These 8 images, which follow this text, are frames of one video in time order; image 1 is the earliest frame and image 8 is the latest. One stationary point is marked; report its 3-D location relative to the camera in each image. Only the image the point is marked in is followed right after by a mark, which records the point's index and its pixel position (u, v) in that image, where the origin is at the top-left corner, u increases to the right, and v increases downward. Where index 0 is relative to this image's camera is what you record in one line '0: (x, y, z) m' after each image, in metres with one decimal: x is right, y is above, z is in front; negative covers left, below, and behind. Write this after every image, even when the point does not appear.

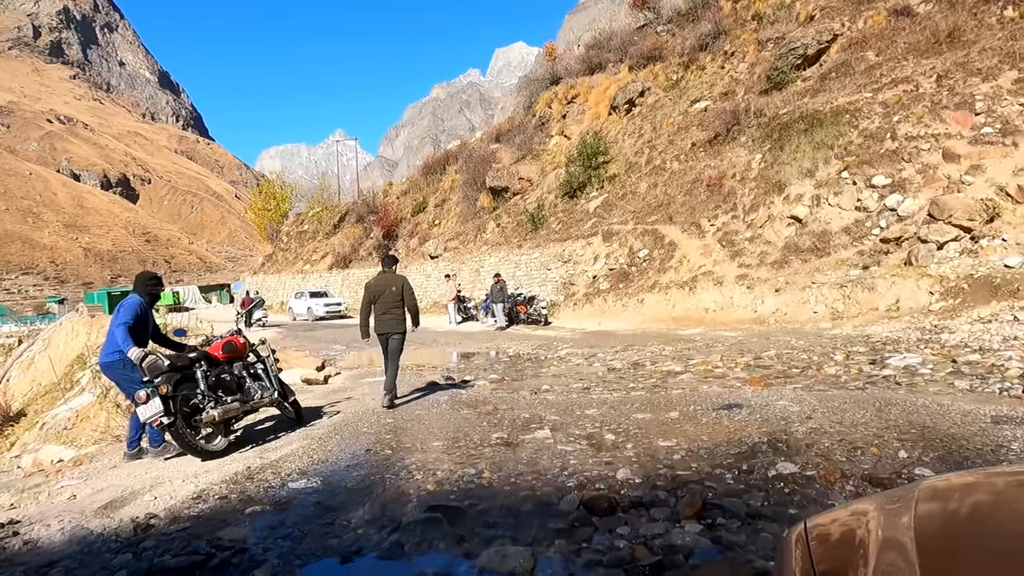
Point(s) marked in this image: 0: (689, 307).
0: (+4.3, -0.5, +16.2) m
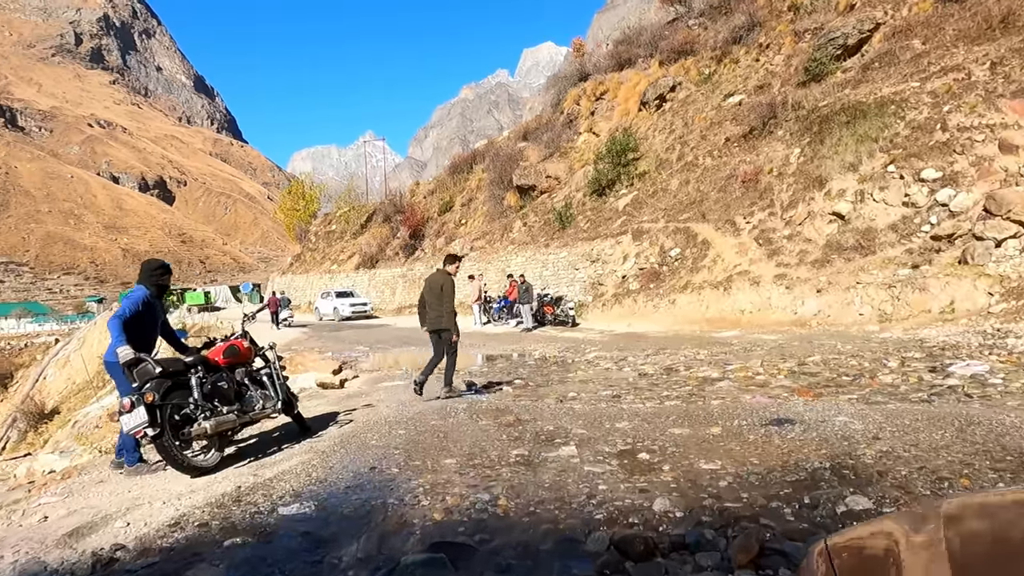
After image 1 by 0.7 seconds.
0: (+4.9, -0.5, +15.5) m
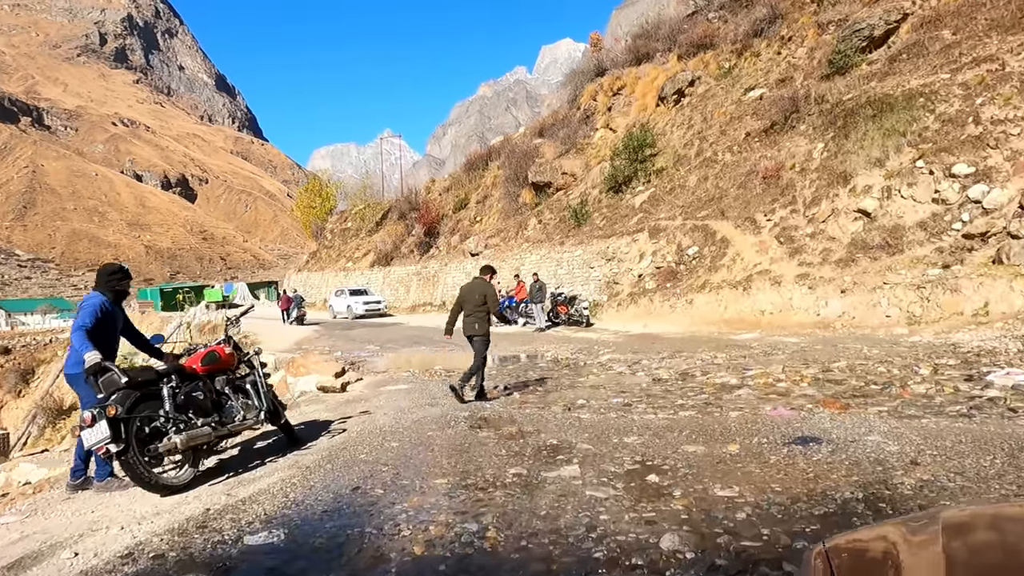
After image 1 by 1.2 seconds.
0: (+5.2, -0.5, +15.0) m
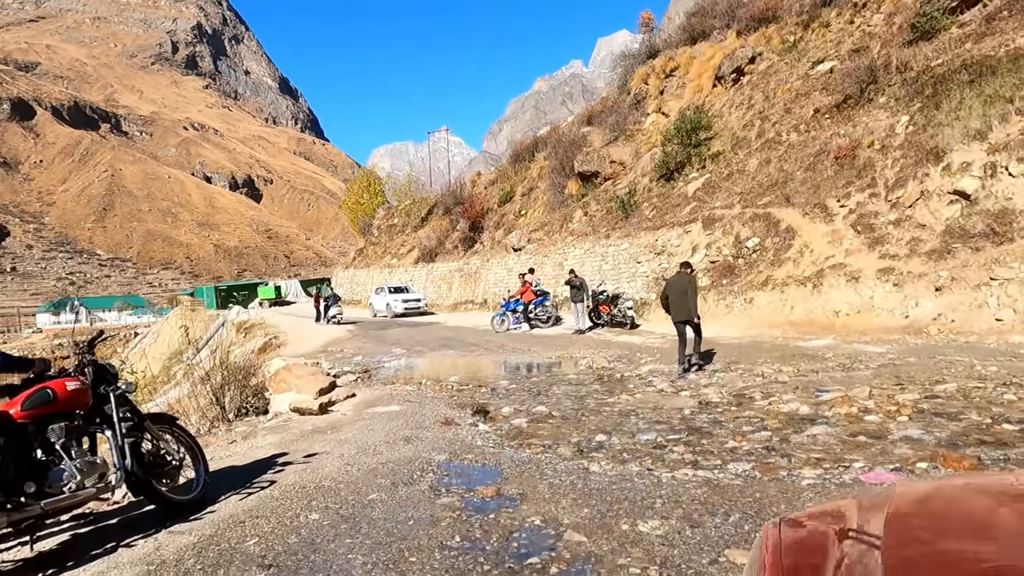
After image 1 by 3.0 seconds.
0: (+5.8, -0.4, +12.8) m
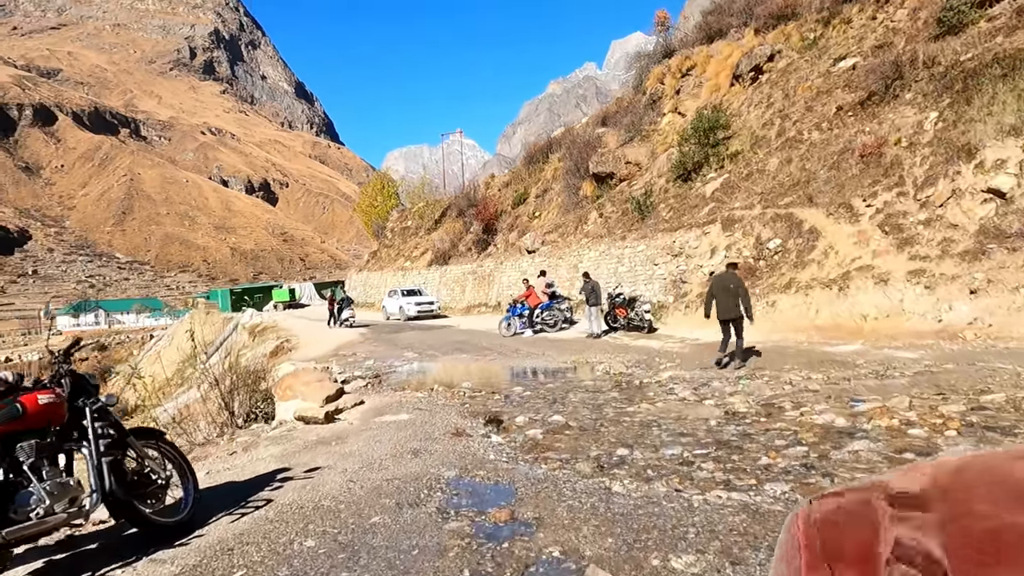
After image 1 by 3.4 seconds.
0: (+6.1, -0.5, +12.4) m
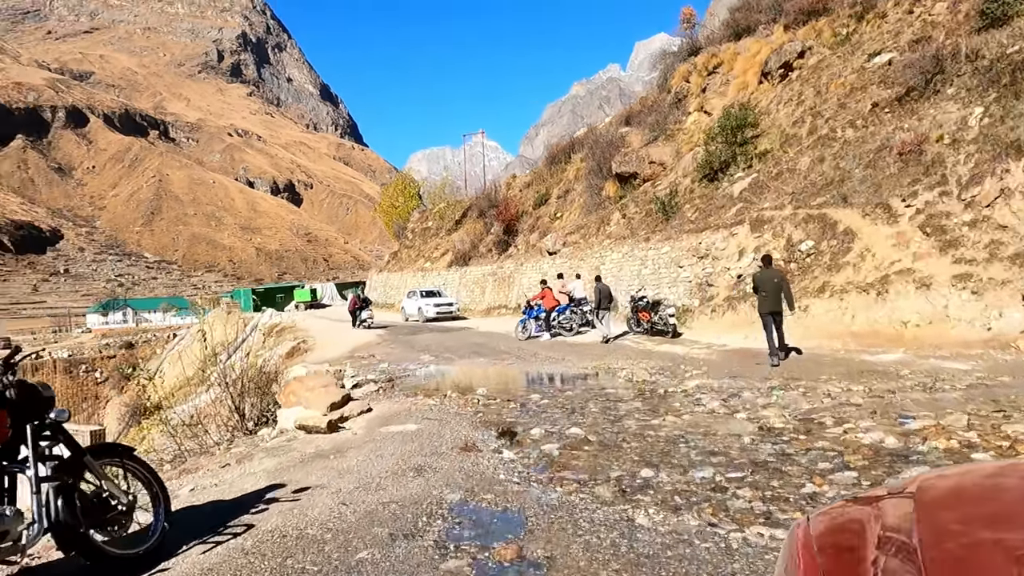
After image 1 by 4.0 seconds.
0: (+6.4, -0.6, +11.6) m
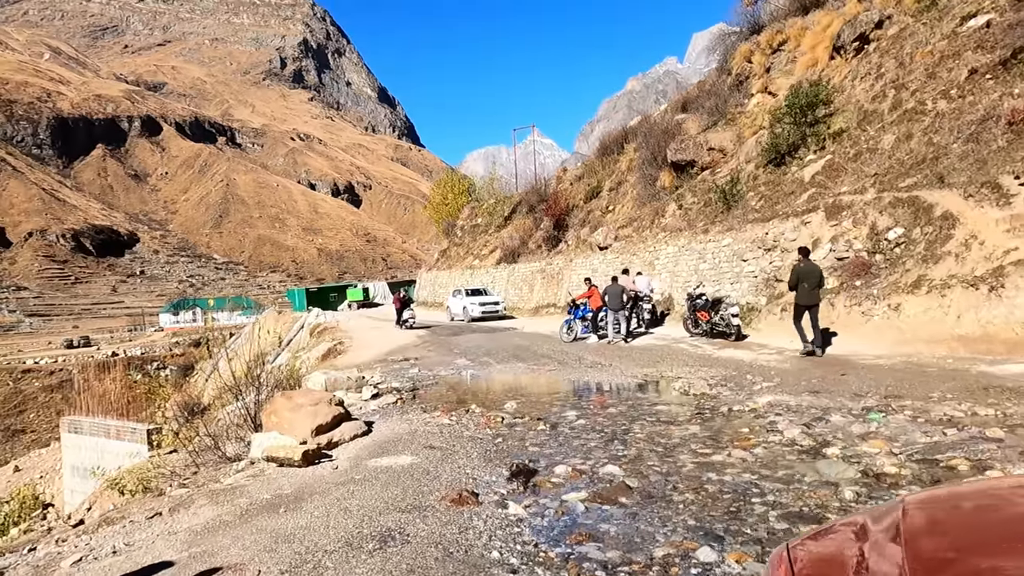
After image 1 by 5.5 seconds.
0: (+6.9, -0.5, +9.6) m
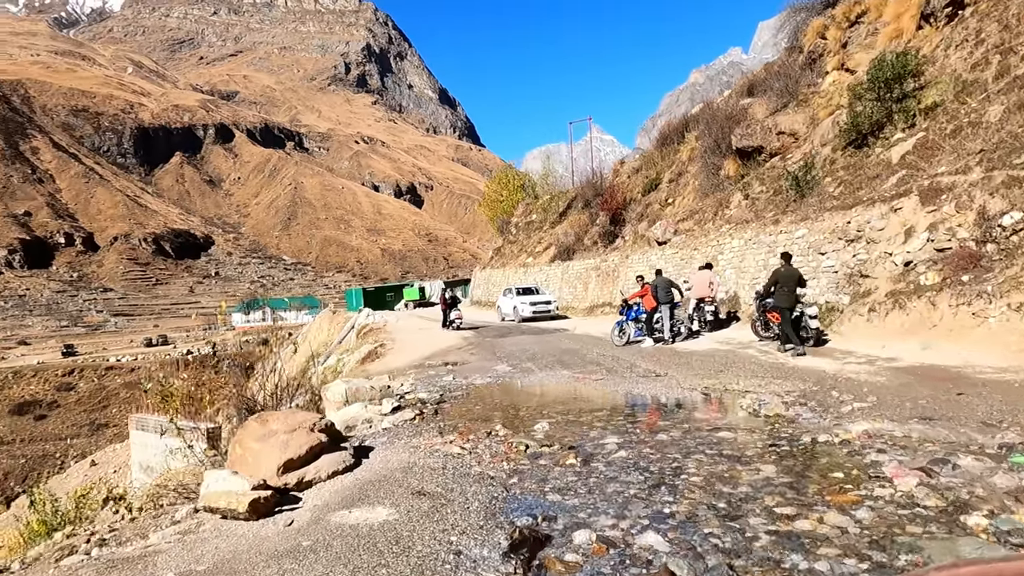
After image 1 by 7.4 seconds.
0: (+7.3, -0.4, +7.6) m
